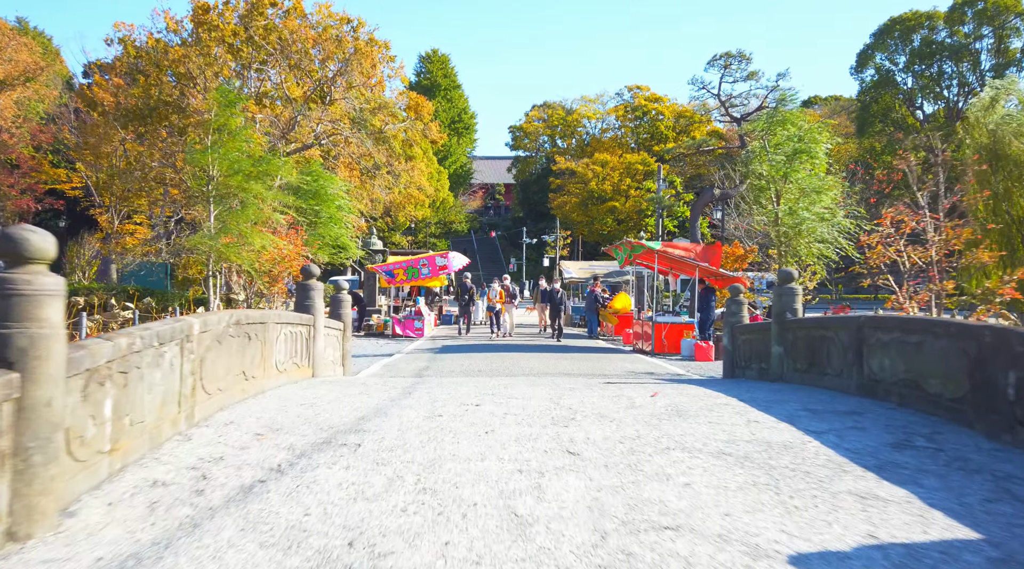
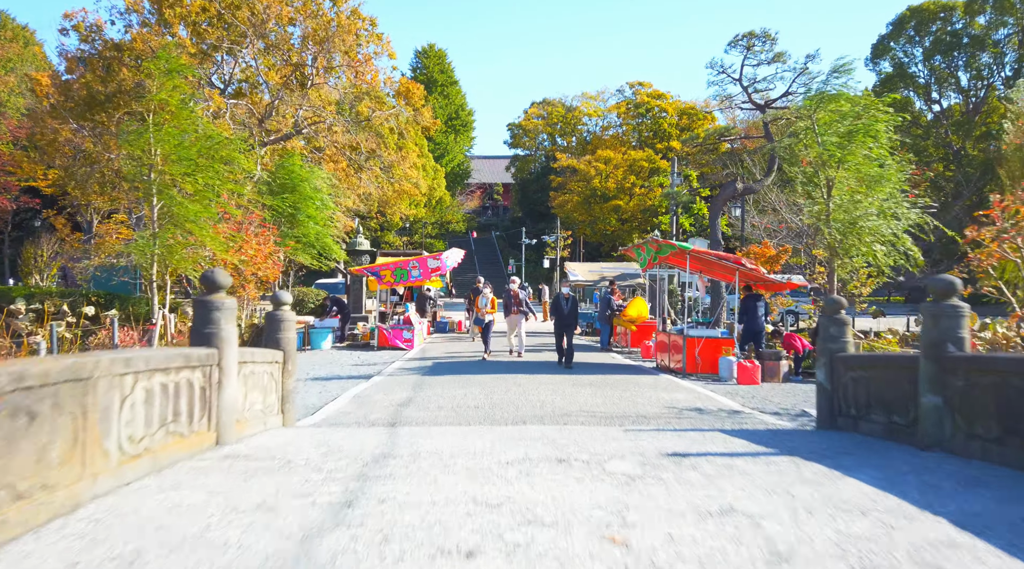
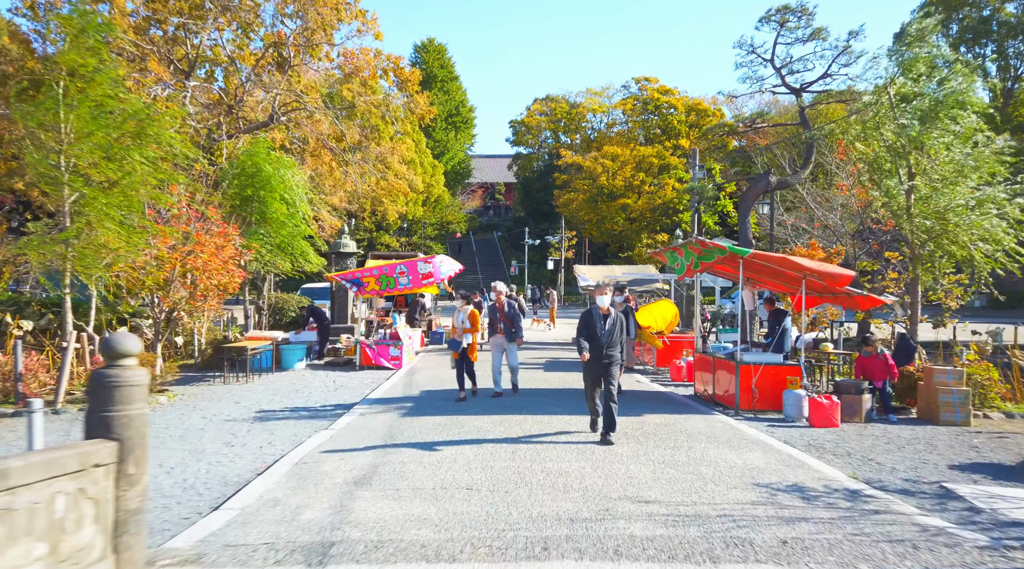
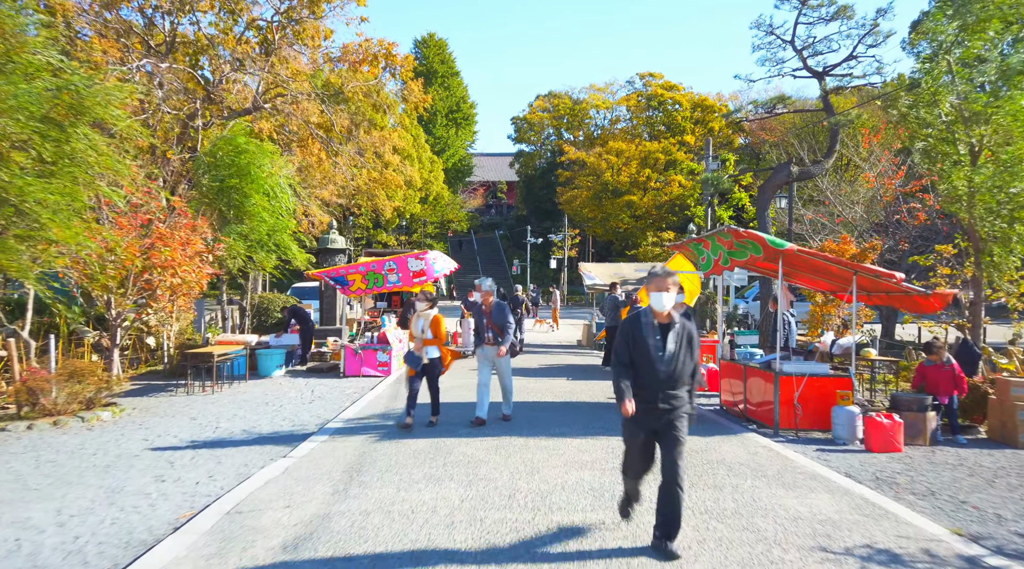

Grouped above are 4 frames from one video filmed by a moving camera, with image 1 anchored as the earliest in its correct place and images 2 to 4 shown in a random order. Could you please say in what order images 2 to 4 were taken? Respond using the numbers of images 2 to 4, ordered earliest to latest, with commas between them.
2, 3, 4
